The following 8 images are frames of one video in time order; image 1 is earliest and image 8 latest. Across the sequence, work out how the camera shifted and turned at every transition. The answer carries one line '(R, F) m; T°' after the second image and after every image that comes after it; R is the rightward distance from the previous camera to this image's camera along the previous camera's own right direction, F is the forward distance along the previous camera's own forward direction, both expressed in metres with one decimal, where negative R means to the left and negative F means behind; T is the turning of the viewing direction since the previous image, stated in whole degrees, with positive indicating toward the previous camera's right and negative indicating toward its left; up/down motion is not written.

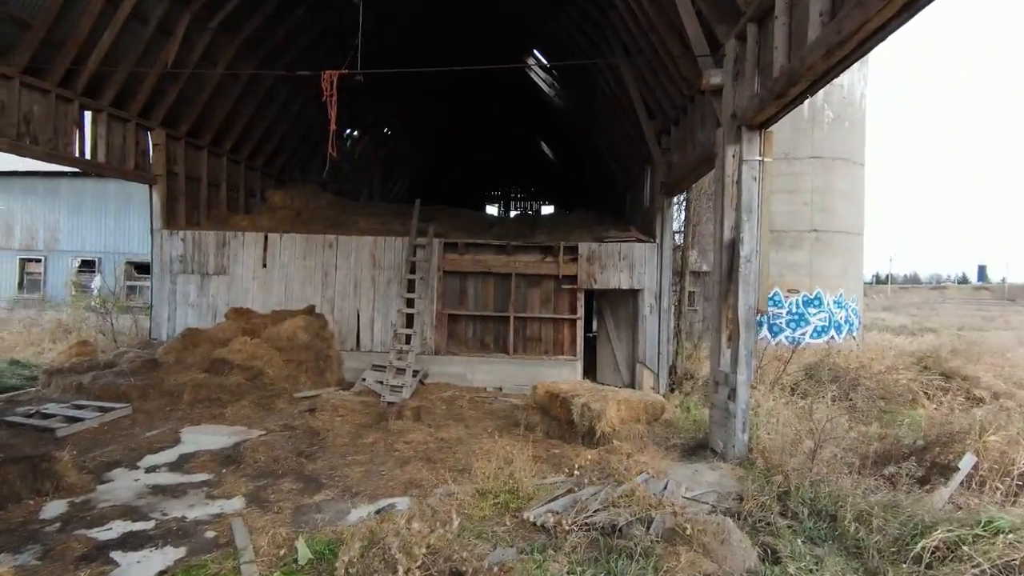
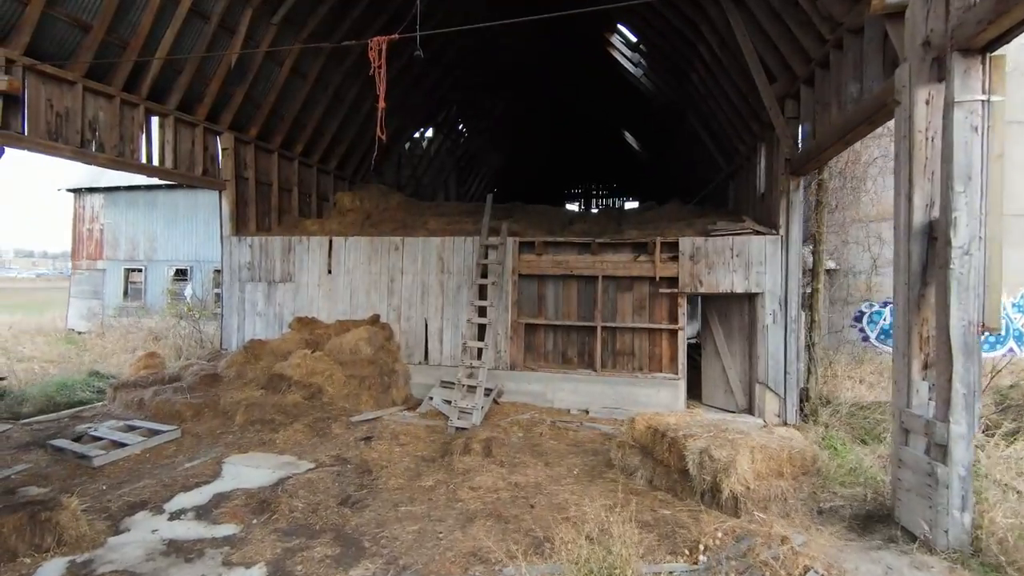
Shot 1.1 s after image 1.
(-0.1, +1.0) m; -9°
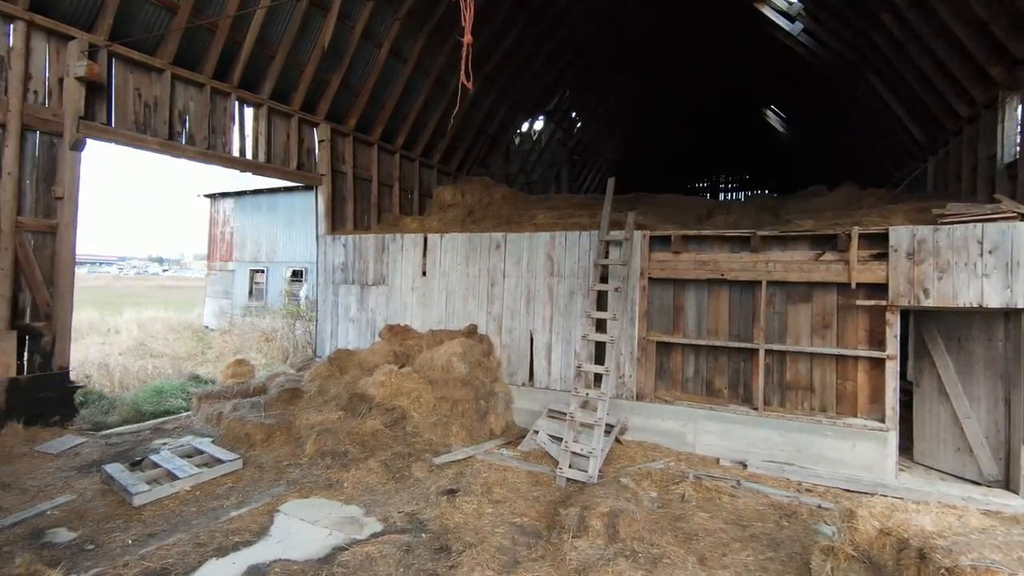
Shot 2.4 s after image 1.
(-0.2, +1.3) m; -12°
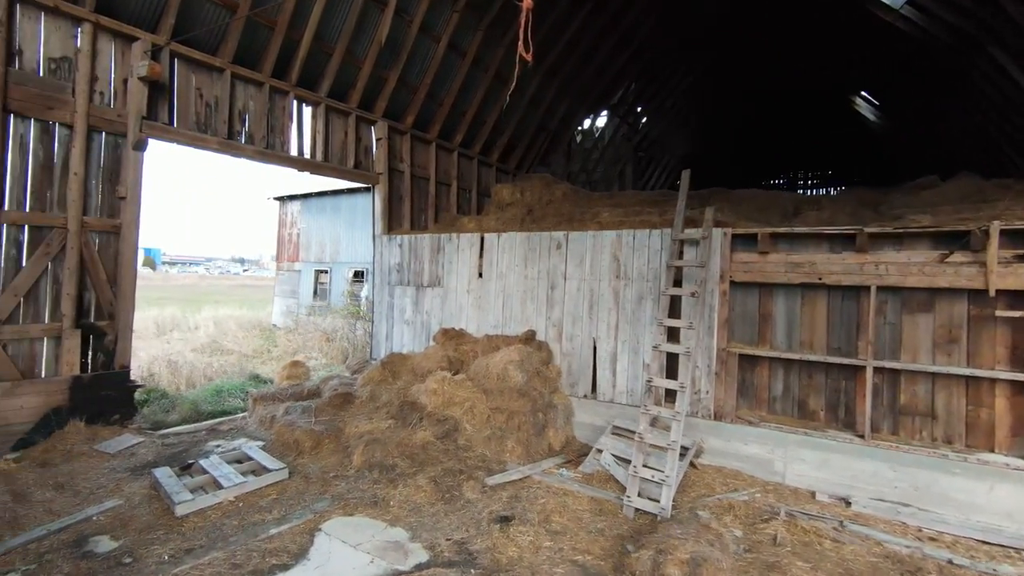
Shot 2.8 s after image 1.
(0.0, +0.4) m; -7°
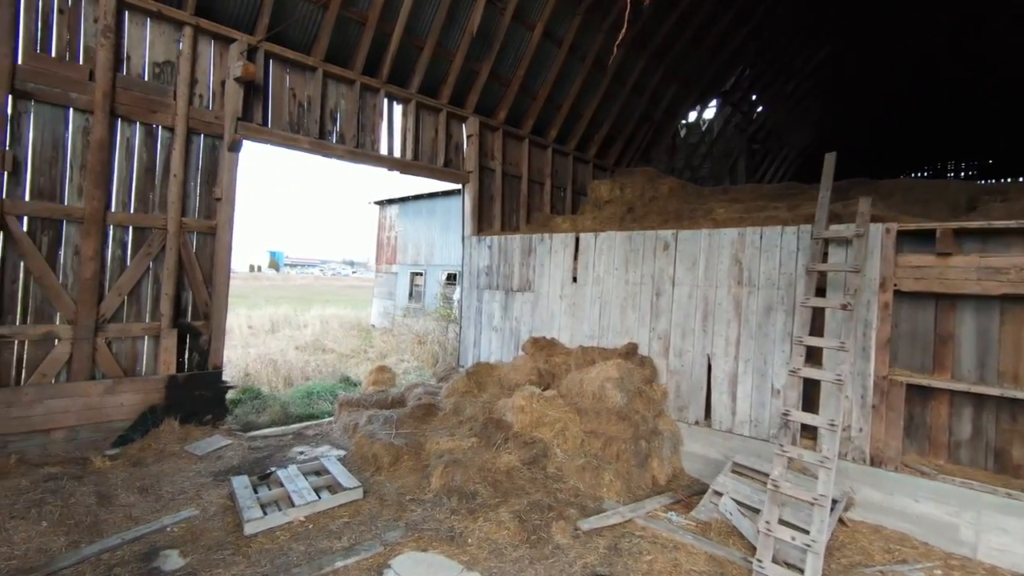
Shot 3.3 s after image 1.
(0.0, +0.6) m; -10°
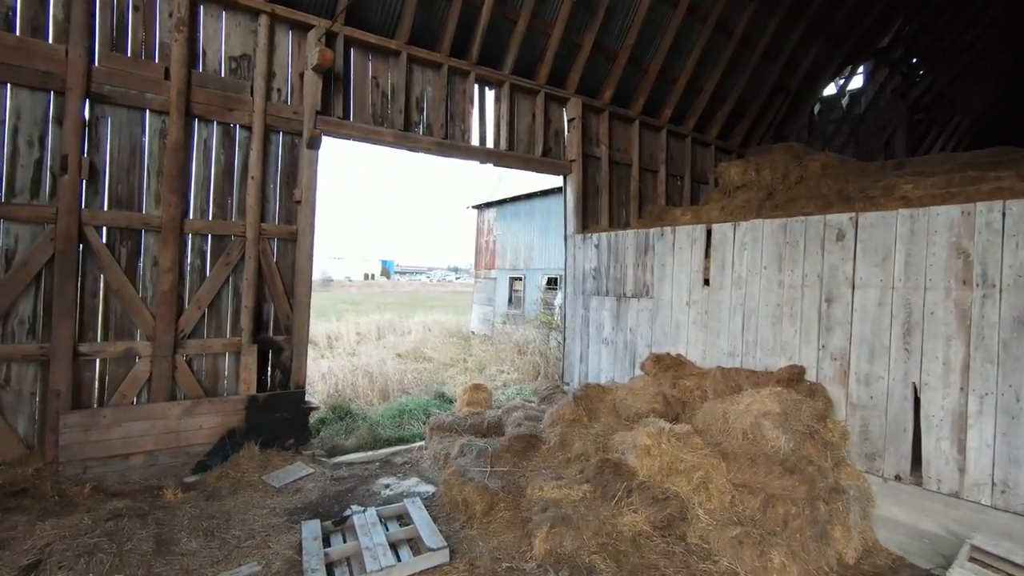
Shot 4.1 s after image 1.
(-0.1, +0.9) m; -11°
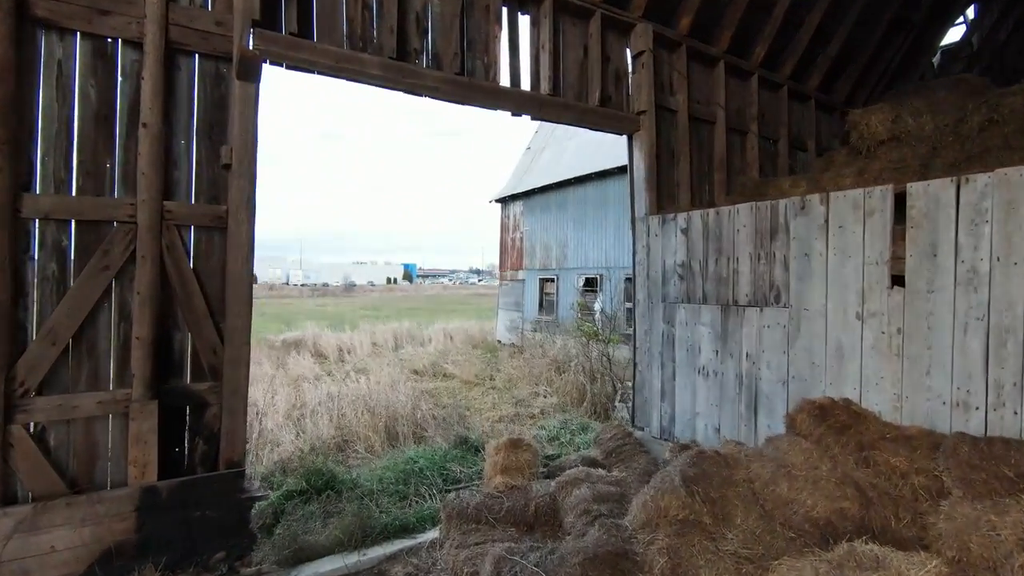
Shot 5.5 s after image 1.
(-0.2, +1.7) m; -2°
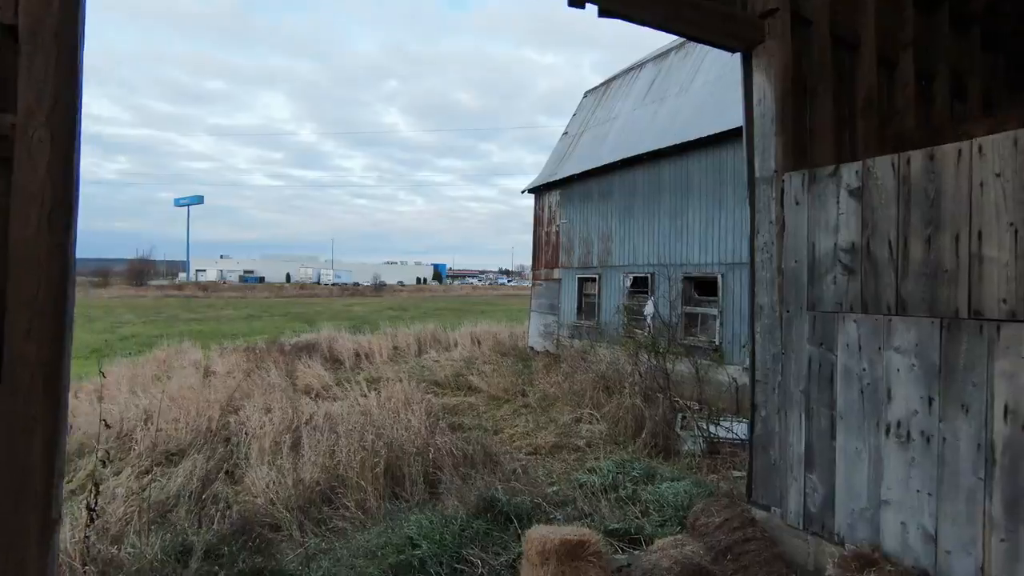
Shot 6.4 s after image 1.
(-0.1, +1.5) m; -3°
